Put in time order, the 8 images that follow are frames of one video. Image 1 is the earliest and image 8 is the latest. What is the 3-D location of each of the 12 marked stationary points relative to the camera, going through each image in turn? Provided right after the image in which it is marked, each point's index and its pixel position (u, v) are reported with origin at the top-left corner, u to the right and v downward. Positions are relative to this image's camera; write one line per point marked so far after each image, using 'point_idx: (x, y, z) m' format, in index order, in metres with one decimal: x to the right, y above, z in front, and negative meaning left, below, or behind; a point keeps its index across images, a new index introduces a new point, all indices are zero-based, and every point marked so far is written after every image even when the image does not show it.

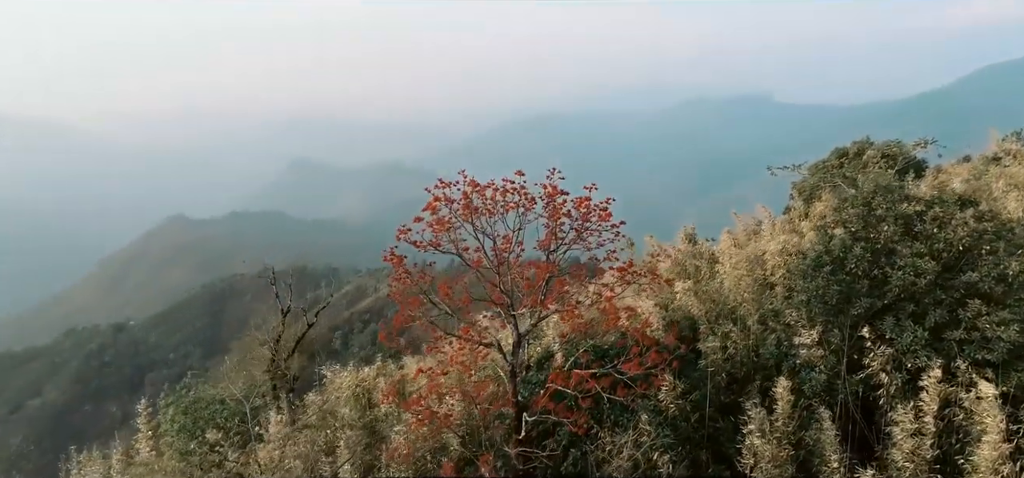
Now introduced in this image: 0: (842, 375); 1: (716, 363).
0: (+4.4, -1.8, +9.7) m
1: (+2.9, -1.8, +10.0) m
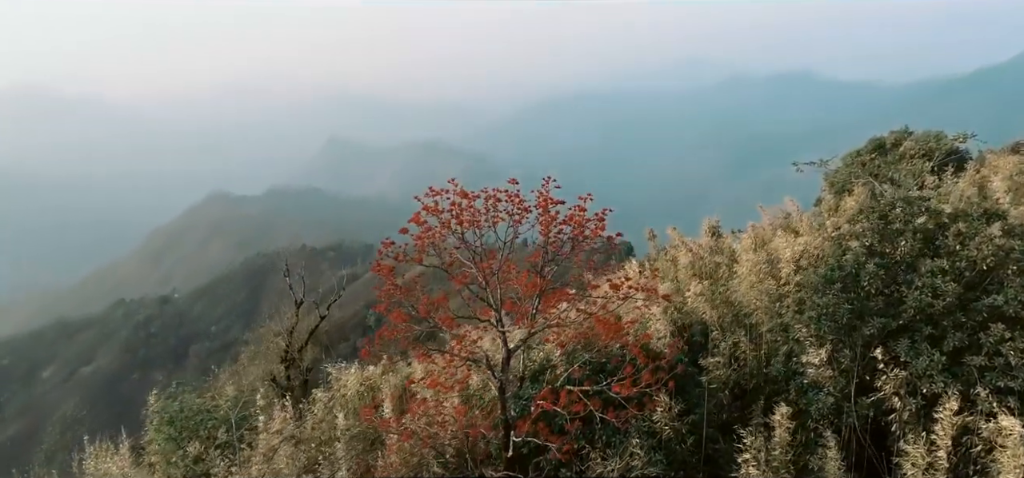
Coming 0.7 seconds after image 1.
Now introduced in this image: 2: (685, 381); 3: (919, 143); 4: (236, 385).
0: (+4.3, -2.0, +9.1) m
1: (+2.8, -1.9, +9.6) m
2: (+2.3, -1.9, +9.6) m
3: (+10.7, +2.5, +18.7) m
4: (-6.5, -3.5, +16.7) m
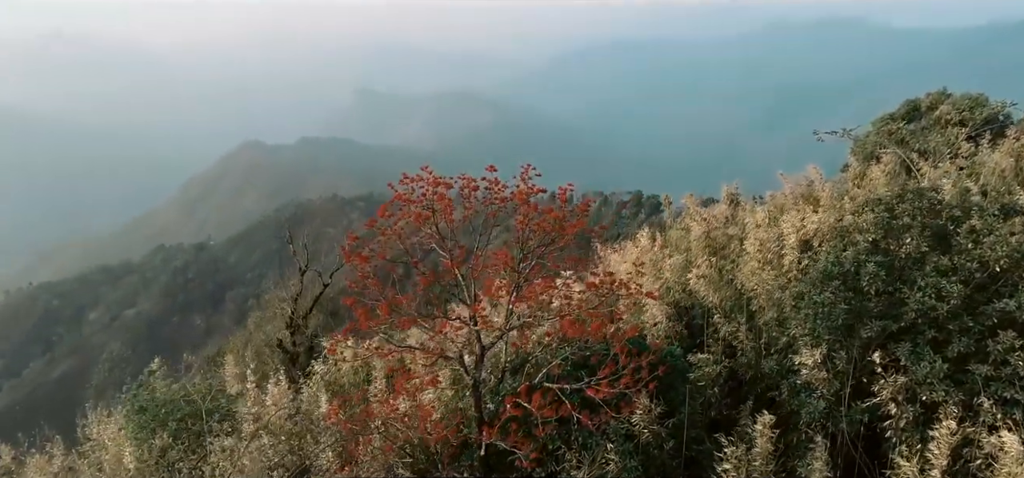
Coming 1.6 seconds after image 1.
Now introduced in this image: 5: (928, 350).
0: (+4.0, -2.0, +8.6) m
1: (+2.5, -1.8, +9.1) m
2: (+2.0, -1.8, +9.2) m
3: (+10.9, +3.2, +17.5) m
4: (-6.4, -2.8, +16.8) m
5: (+4.8, -1.3, +8.2) m
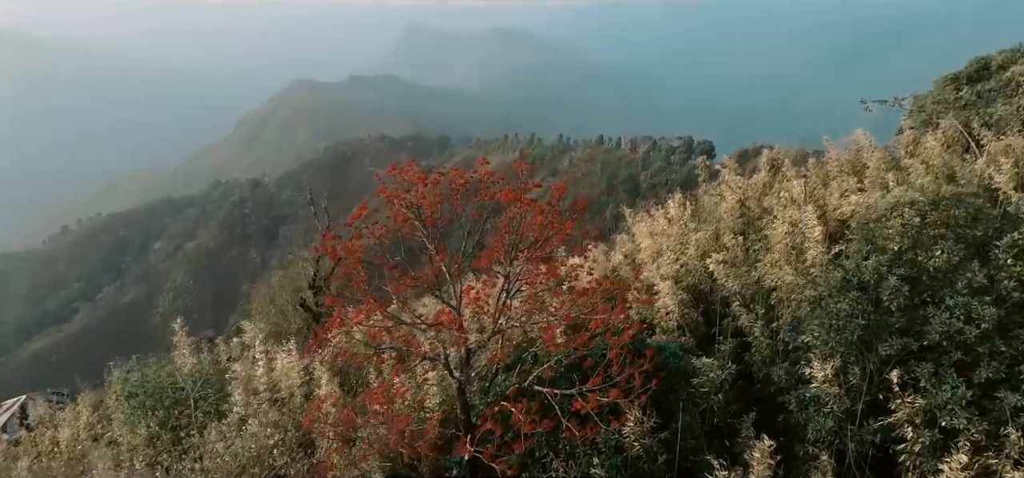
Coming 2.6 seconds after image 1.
0: (+3.9, -2.0, +8.0) m
1: (+2.4, -1.8, +8.6) m
2: (+1.9, -1.8, +8.7) m
3: (+11.4, +3.7, +15.9) m
4: (-5.9, -1.9, +17.0) m
5: (+4.6, -1.4, +7.5) m
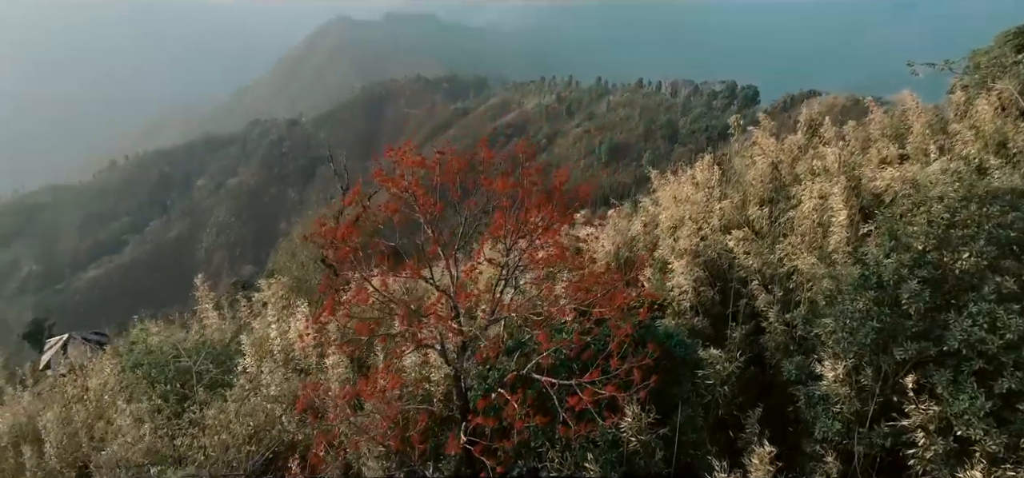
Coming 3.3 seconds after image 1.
0: (+3.8, -2.0, +7.7) m
1: (+2.4, -1.6, +8.3) m
2: (+1.9, -1.6, +8.5) m
3: (+11.9, +4.2, +14.6) m
4: (-5.5, -0.8, +17.1) m
5: (+4.5, -1.4, +7.1) m
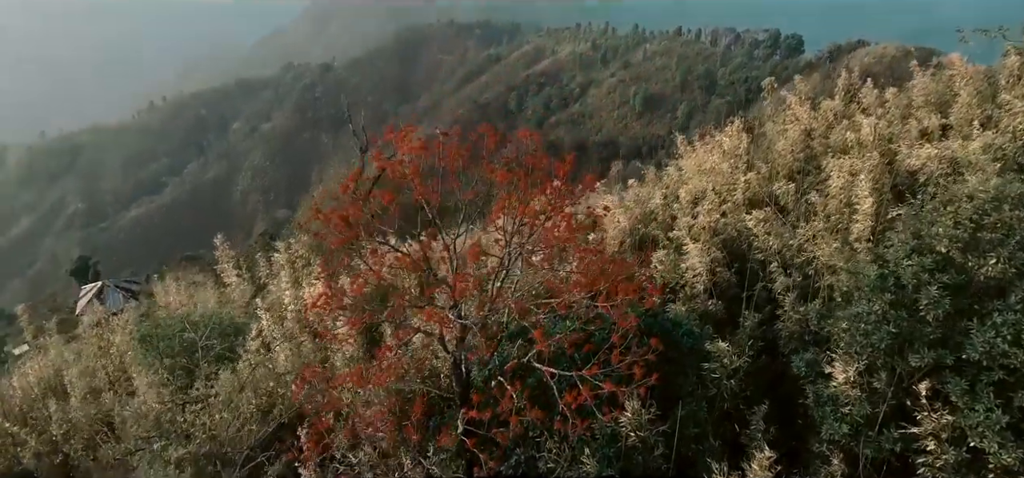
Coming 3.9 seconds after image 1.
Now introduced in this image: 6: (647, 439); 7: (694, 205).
0: (+3.8, -1.9, +7.4) m
1: (+2.4, -1.5, +8.1) m
2: (+1.9, -1.5, +8.2) m
3: (+12.3, +4.6, +13.5) m
4: (-5.0, +0.1, +17.1) m
5: (+4.5, -1.5, +6.7) m
6: (+1.4, -2.1, +7.5) m
7: (+3.0, +0.6, +11.6) m
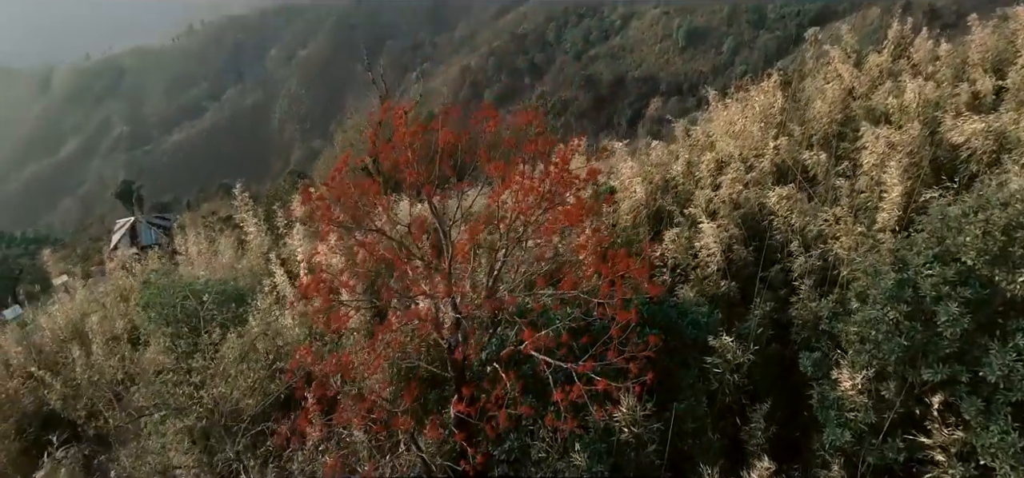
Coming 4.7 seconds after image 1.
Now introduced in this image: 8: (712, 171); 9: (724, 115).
0: (+3.7, -1.9, +7.1) m
1: (+2.4, -1.4, +7.8) m
2: (+1.9, -1.3, +8.0) m
3: (+12.7, +4.9, +12.0) m
4: (-4.5, +1.4, +17.0) m
5: (+4.4, -1.6, +6.3) m
6: (+1.3, -2.0, +7.3) m
7: (+3.2, +1.1, +11.0) m
8: (+3.1, +1.1, +10.9) m
9: (+3.5, +2.0, +11.7) m
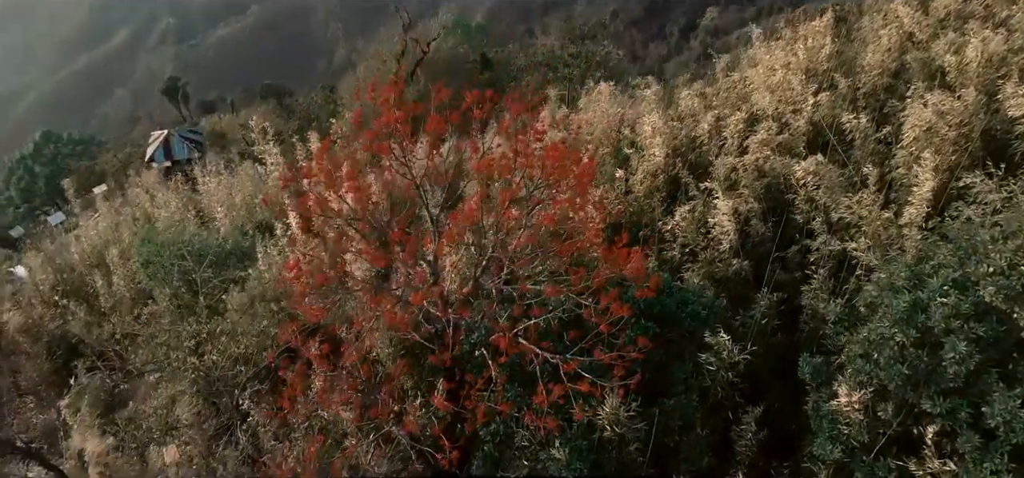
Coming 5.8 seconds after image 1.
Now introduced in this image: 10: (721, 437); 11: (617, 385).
0: (+3.4, -2.0, +6.8) m
1: (+2.2, -1.4, +7.5) m
2: (+1.8, -1.2, +7.7) m
3: (+13.1, +4.9, +10.1) m
4: (-3.9, +3.0, +16.6) m
5: (+4.1, -1.8, +5.9) m
6: (+1.1, -2.0, +7.2) m
7: (+3.3, +1.5, +10.3) m
8: (+3.2, +1.5, +10.2) m
9: (+3.7, +2.5, +10.8) m
10: (+2.3, -2.2, +7.9) m
11: (+1.1, -1.4, +7.1) m
